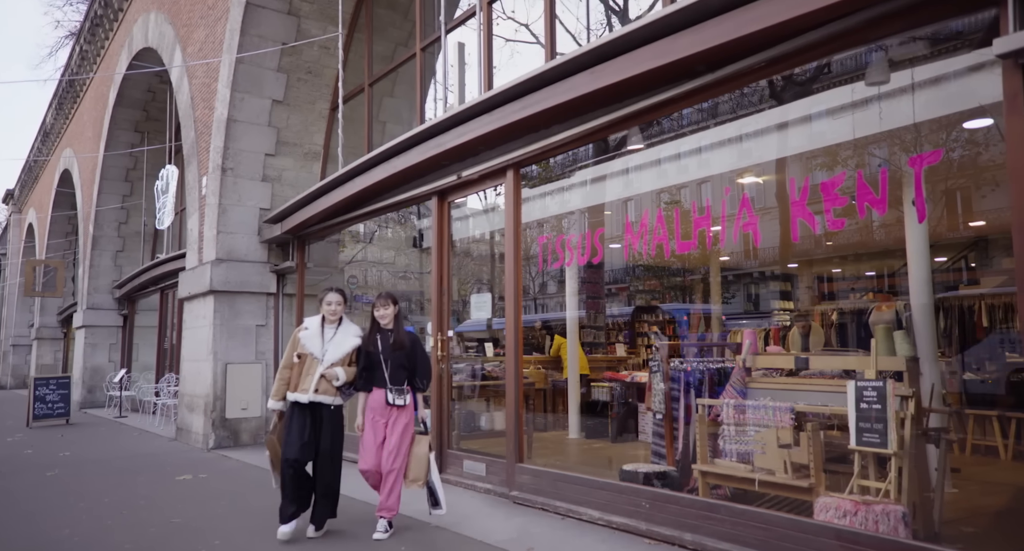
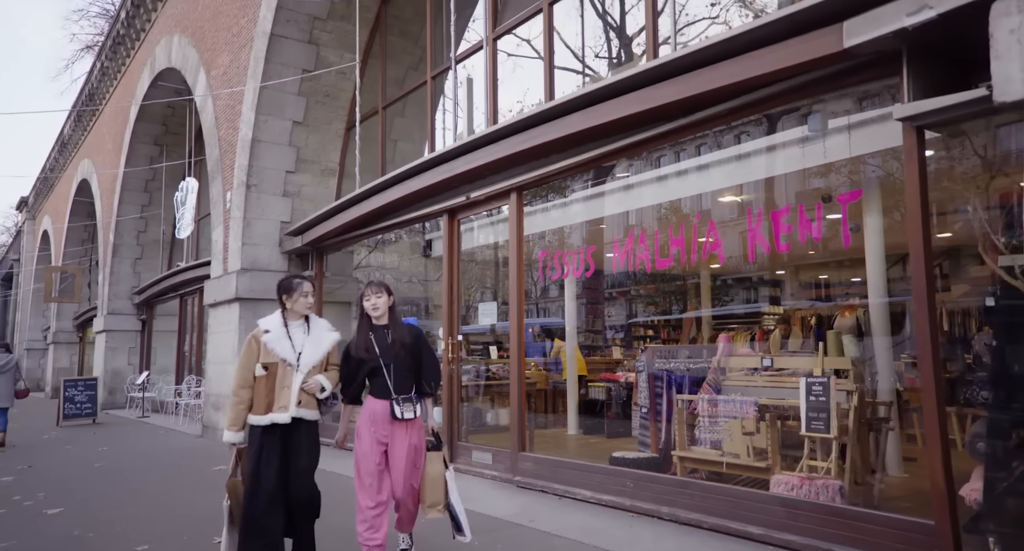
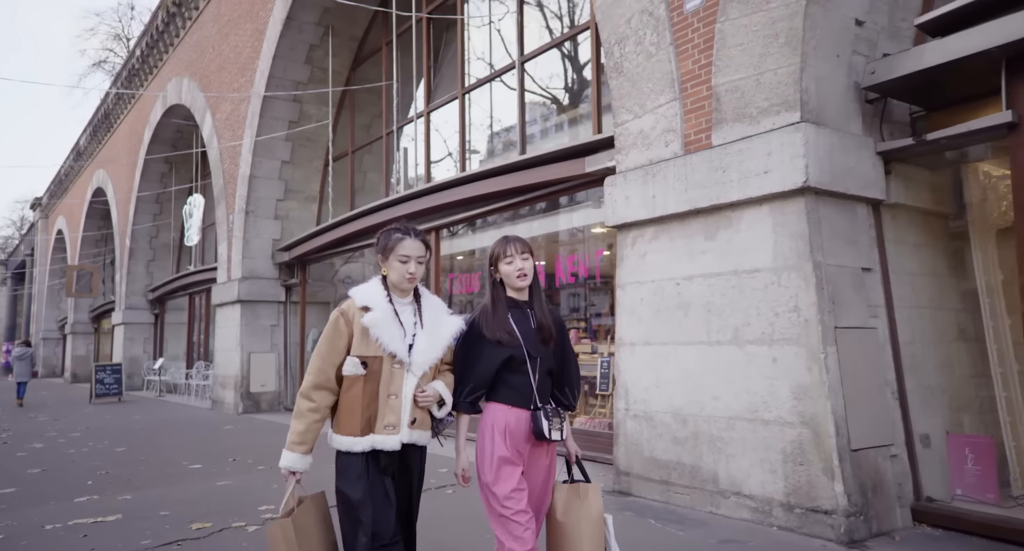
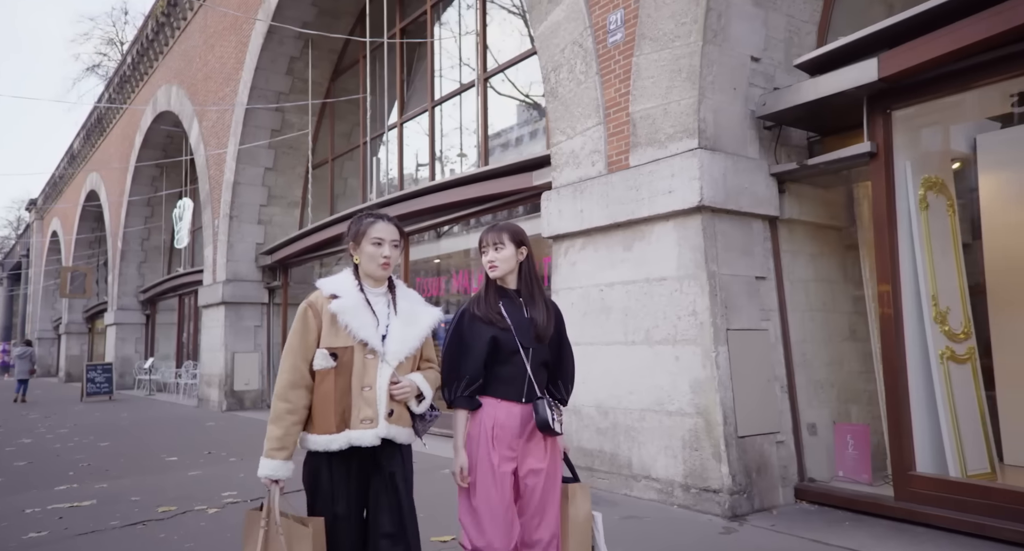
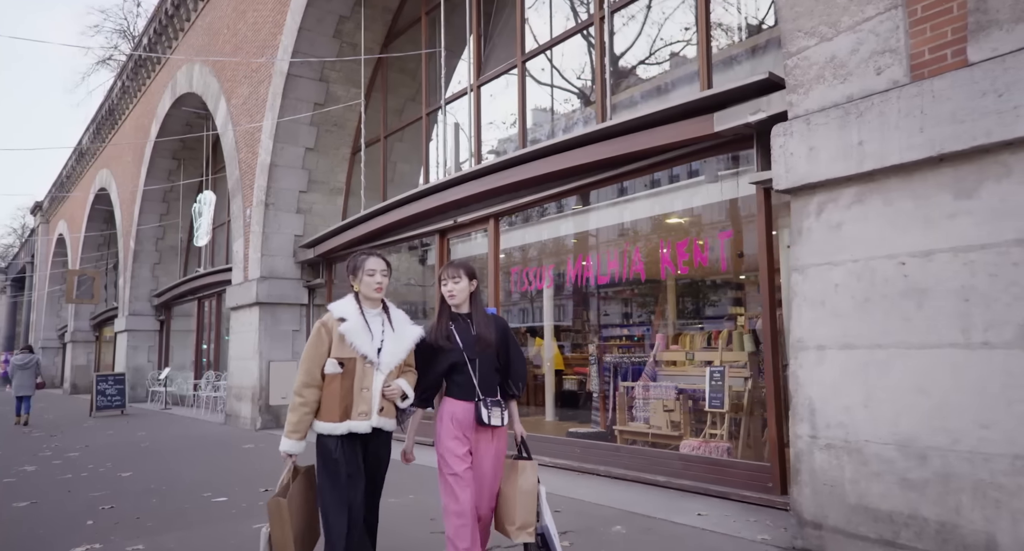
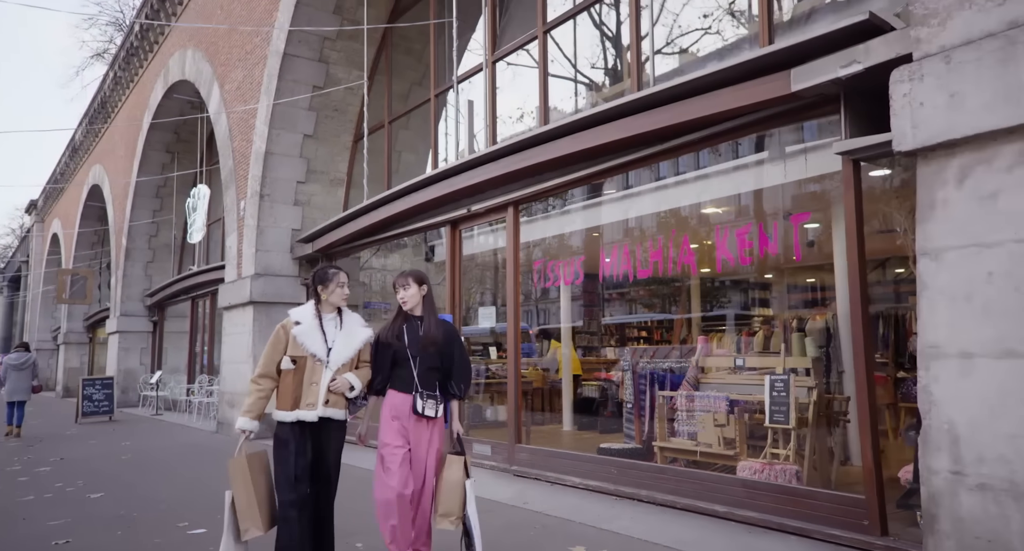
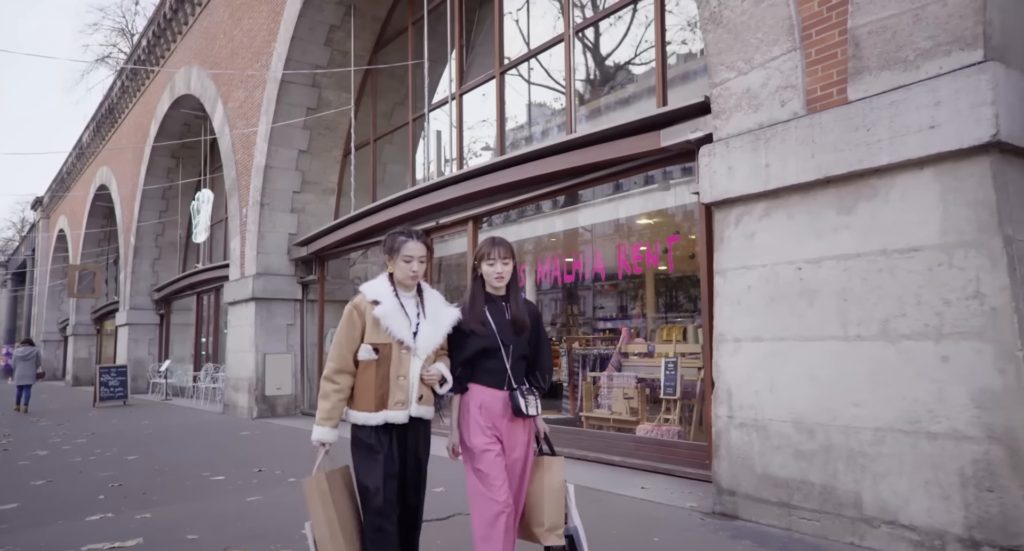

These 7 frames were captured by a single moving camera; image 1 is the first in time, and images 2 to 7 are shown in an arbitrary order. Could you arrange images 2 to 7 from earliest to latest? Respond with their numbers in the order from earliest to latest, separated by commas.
2, 6, 5, 7, 3, 4
